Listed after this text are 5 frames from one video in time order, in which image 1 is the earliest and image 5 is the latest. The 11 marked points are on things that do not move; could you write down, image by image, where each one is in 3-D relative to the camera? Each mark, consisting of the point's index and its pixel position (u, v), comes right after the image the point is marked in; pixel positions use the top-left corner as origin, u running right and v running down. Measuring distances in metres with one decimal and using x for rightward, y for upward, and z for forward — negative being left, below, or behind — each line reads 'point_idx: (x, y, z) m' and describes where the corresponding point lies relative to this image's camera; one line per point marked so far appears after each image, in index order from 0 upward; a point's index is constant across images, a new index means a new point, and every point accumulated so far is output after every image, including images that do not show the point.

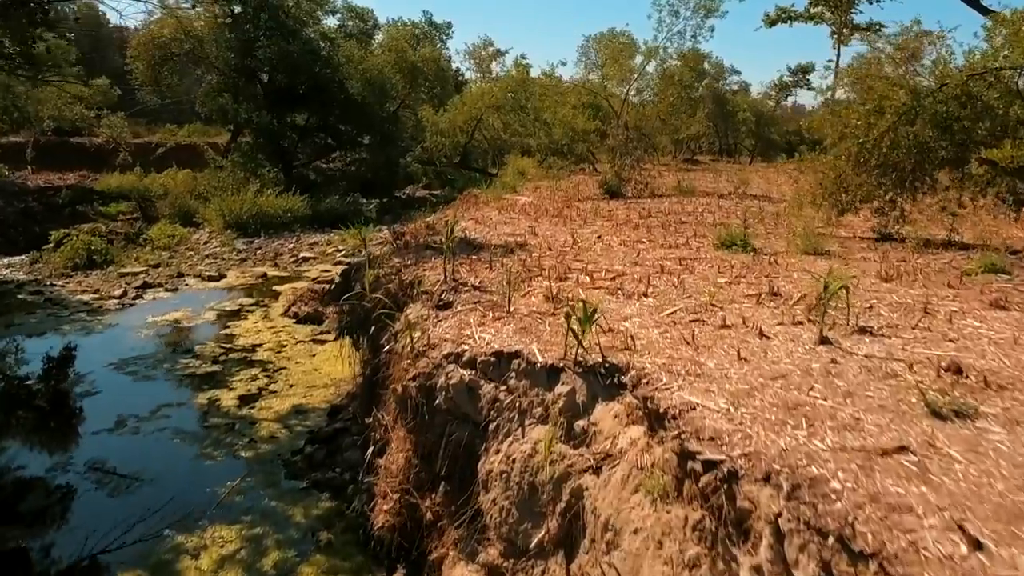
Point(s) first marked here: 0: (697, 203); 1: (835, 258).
0: (+2.1, +0.9, +11.6) m
1: (+2.0, +0.2, +6.3) m
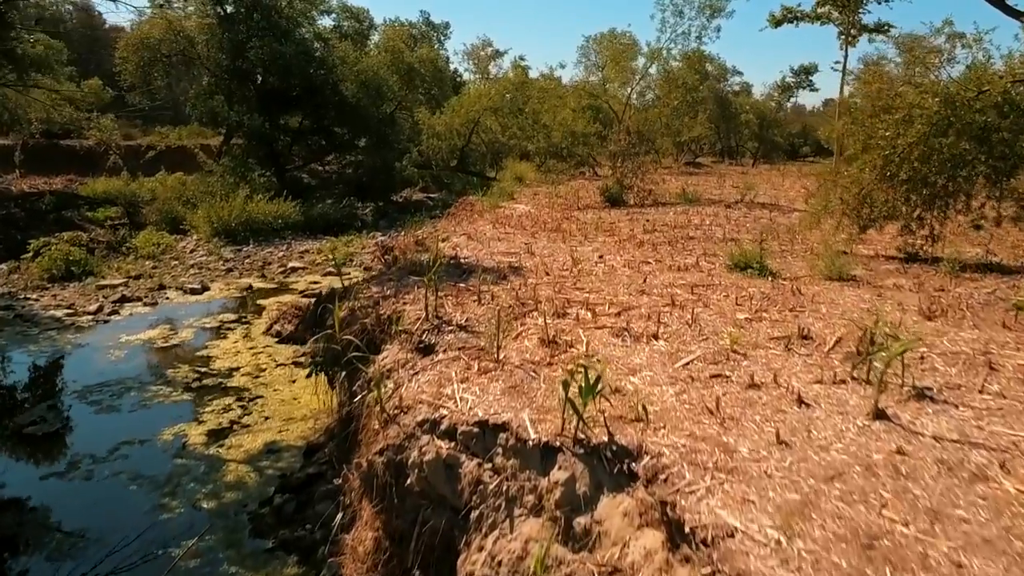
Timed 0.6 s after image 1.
0: (+2.0, +0.8, +11.0) m
1: (+1.9, 0.0, +5.7) m
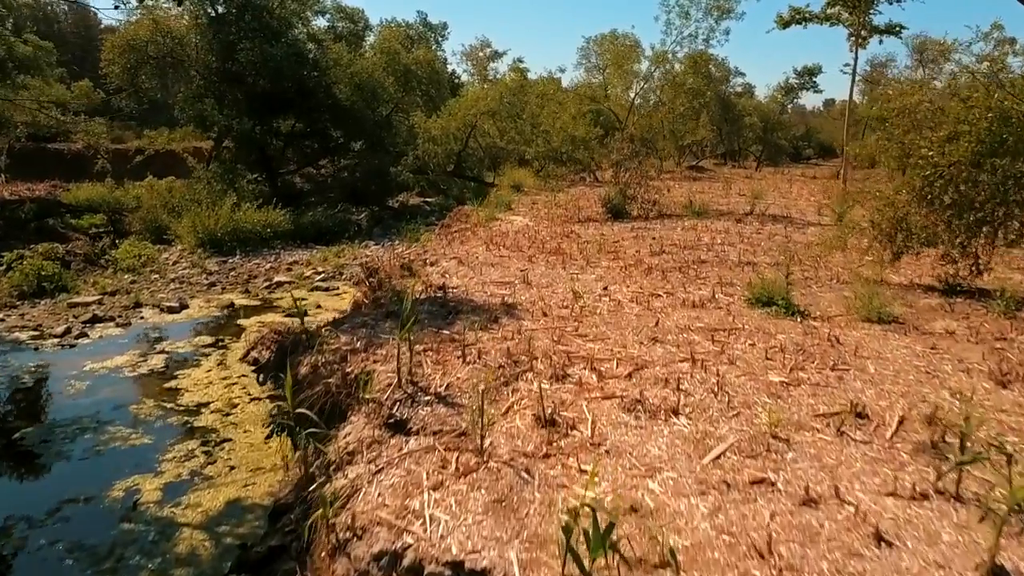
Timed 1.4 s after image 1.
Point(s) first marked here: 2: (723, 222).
0: (+2.0, +0.6, +10.3) m
1: (+1.9, -0.2, +5.0) m
2: (+2.3, +0.7, +11.5) m
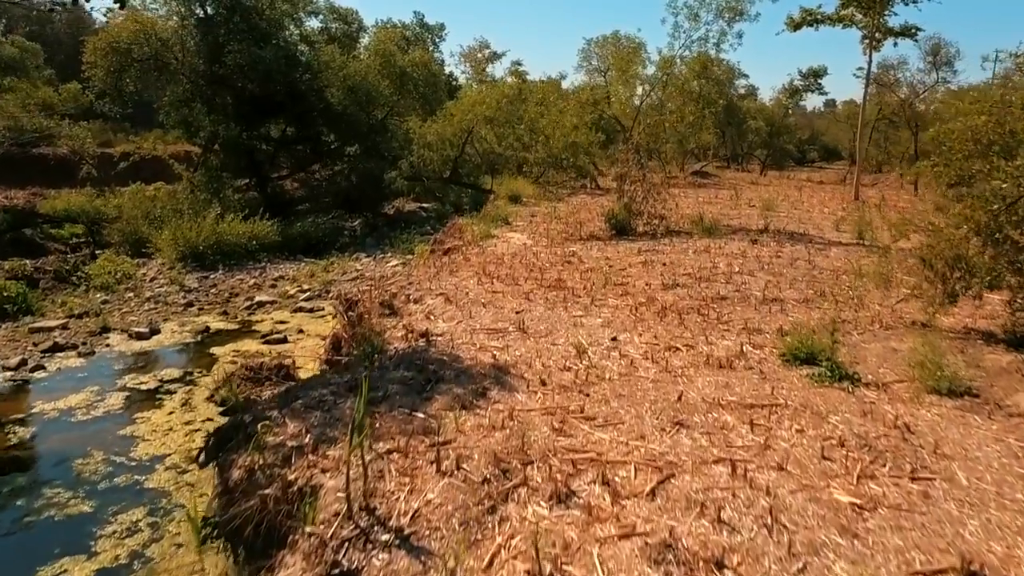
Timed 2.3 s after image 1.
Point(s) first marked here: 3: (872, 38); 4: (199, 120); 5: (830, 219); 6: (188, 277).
0: (+2.0, +0.3, +9.4) m
1: (+1.9, -0.5, +4.1) m
2: (+2.3, +0.5, +10.6) m
3: (+6.7, +4.7, +19.3) m
4: (-6.0, +3.2, +19.9) m
5: (+4.4, +1.0, +14.4) m
6: (-4.9, +0.2, +15.6) m
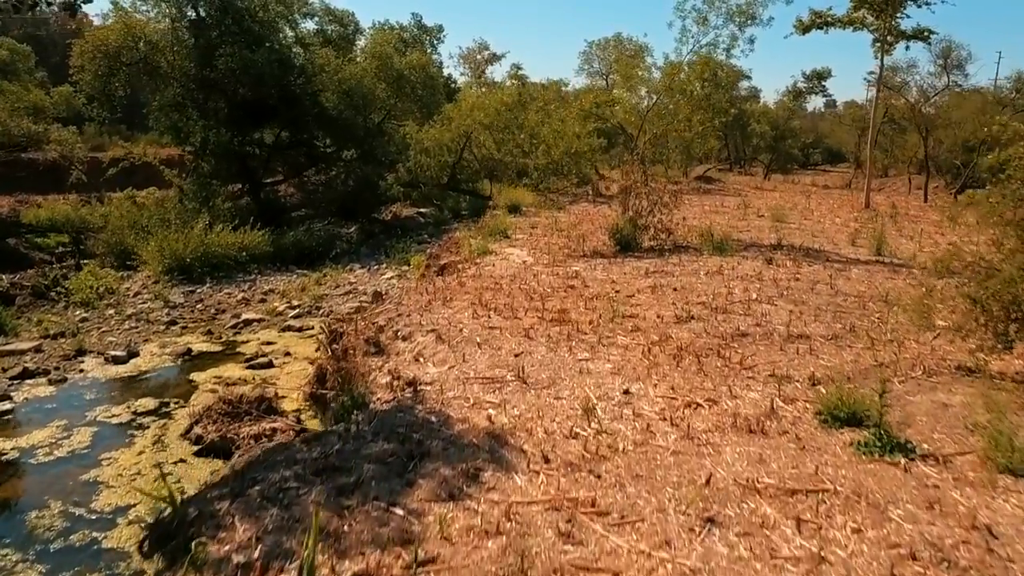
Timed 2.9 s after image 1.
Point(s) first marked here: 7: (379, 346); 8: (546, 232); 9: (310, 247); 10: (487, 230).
0: (+1.9, +0.1, +8.7) m
1: (+1.9, -0.7, +3.5) m
2: (+2.3, +0.3, +10.0) m
3: (+6.7, +4.4, +18.7) m
4: (-6.1, +3.0, +19.3) m
5: (+4.4, +0.7, +13.7) m
6: (-4.9, -0.1, +15.0) m
7: (-0.8, -0.3, +6.3) m
8: (+0.5, +0.8, +14.0) m
9: (-3.7, +0.7, +18.9) m
10: (-0.4, +0.8, +14.0) m
